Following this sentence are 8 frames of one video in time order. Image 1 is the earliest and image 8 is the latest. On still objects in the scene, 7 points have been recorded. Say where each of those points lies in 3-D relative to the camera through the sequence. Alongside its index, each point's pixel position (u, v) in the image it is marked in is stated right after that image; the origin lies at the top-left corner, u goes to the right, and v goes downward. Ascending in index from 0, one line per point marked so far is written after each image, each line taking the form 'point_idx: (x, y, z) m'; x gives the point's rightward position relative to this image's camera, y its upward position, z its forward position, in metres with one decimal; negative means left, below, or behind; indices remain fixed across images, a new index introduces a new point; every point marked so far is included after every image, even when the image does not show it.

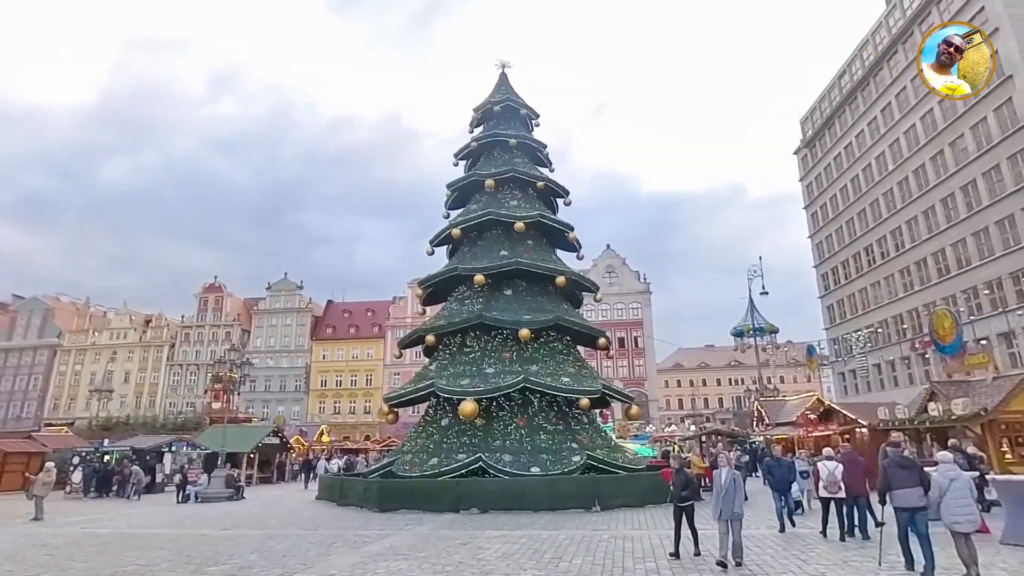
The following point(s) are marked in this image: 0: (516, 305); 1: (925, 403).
0: (+0.1, -0.6, +18.9) m
1: (+11.4, -3.2, +15.9) m
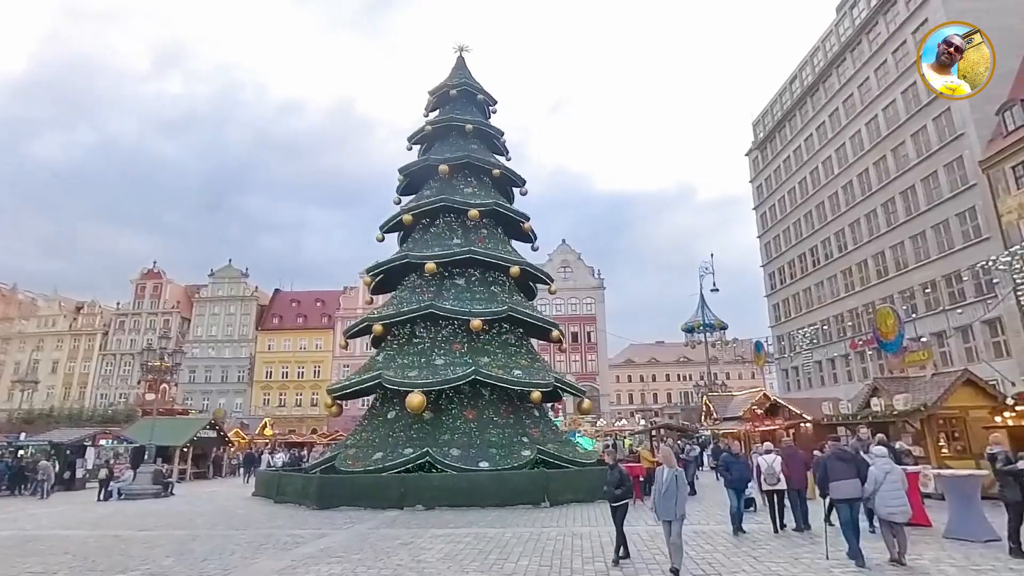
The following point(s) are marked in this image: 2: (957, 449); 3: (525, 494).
0: (-1.4, -0.2, +18.3) m
1: (+10.1, -3.1, +16.3) m
2: (+10.7, -3.8, +13.8) m
3: (+0.3, -5.2, +14.6) m
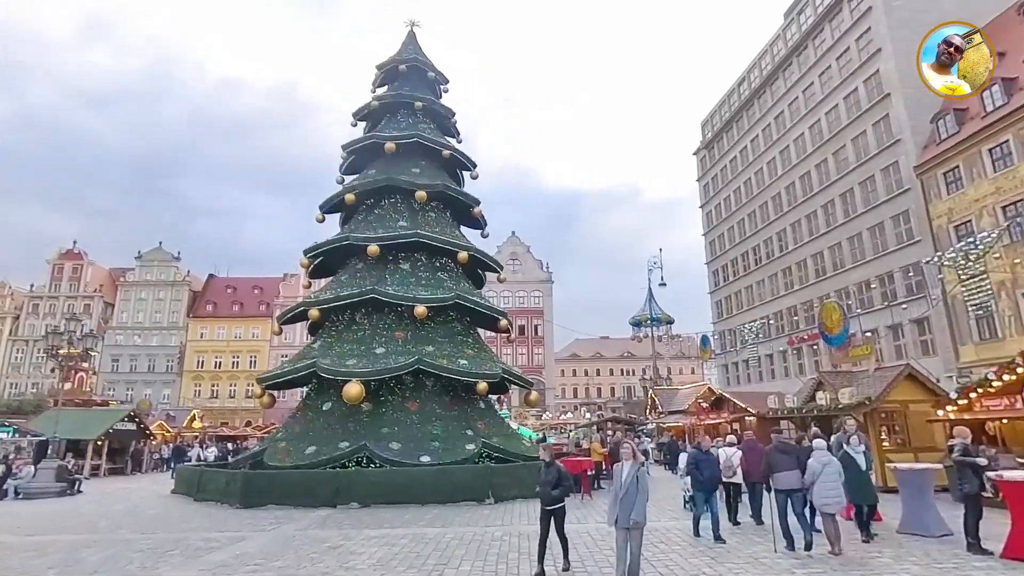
0: (-3.0, +0.2, +17.4) m
1: (+8.5, -3.0, +16.4) m
2: (+9.4, -3.7, +14.0) m
3: (-1.0, -4.9, +13.8) m
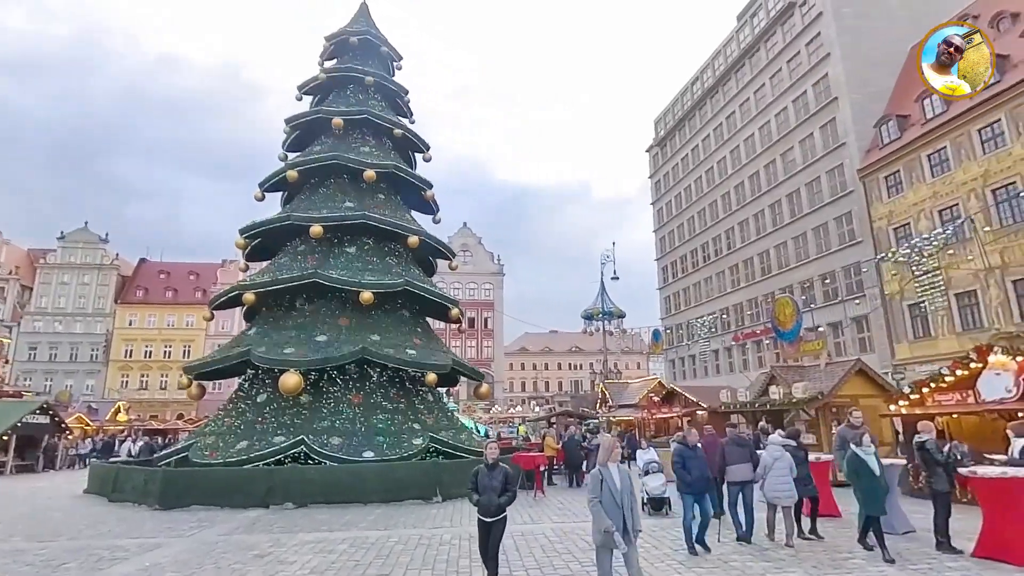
0: (-4.3, +0.6, +16.3) m
1: (+7.2, -2.8, +16.4) m
2: (+8.2, -3.6, +14.0) m
3: (-2.2, -4.5, +13.0) m
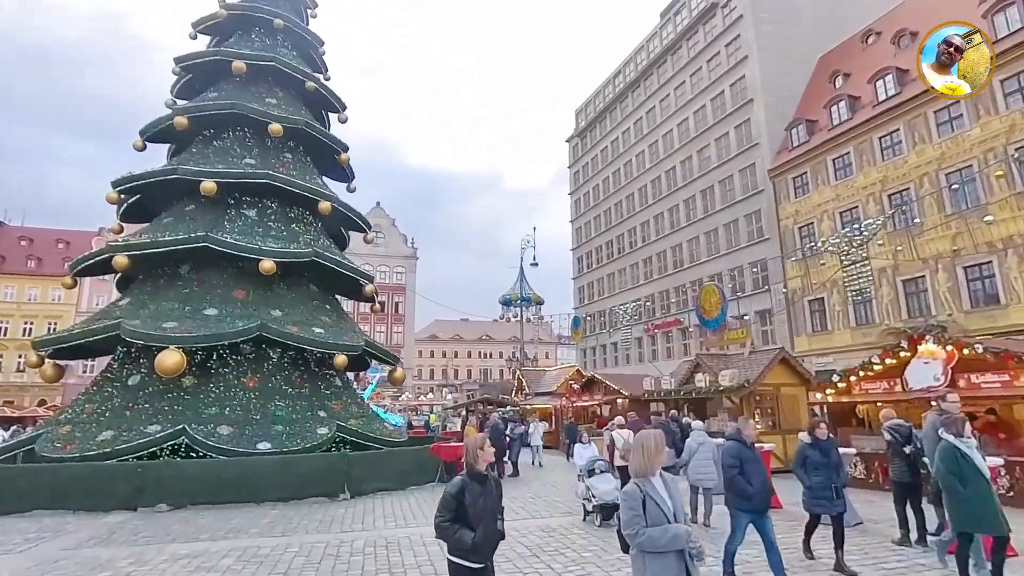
0: (-6.3, +1.4, +14.3) m
1: (+5.0, -2.4, +16.2) m
2: (+6.3, -3.4, +14.1) m
3: (-3.9, -3.9, +11.5) m
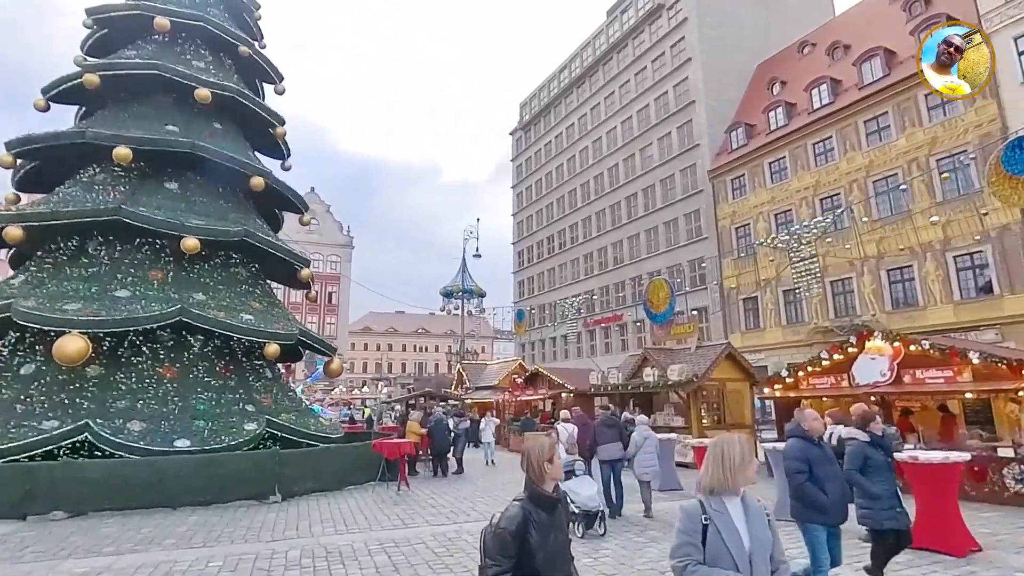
0: (-7.4, +1.8, +13.0) m
1: (+3.4, -2.3, +16.1) m
2: (+5.0, -3.2, +14.1) m
3: (-4.8, -3.5, +10.4) m
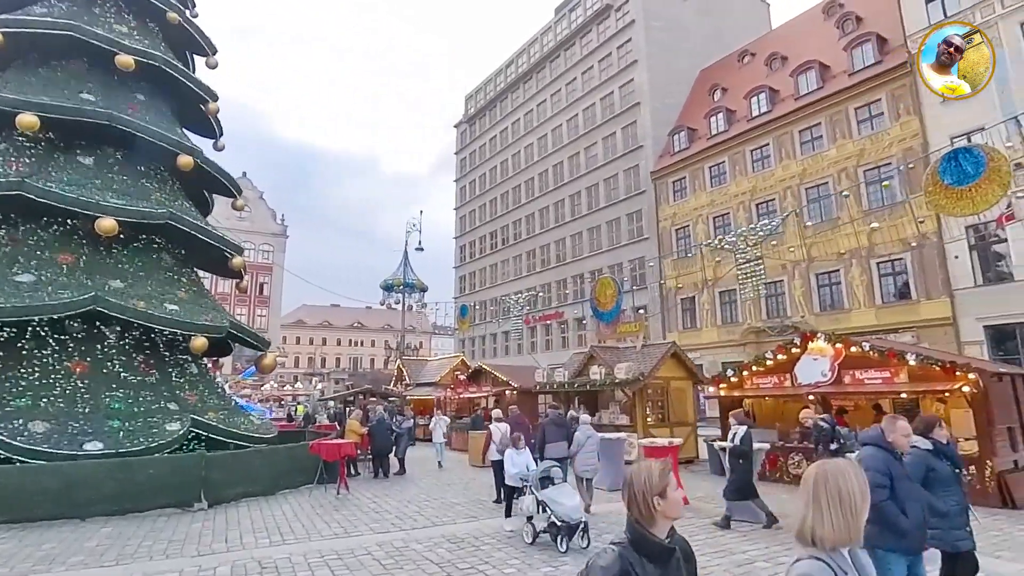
0: (-8.4, +2.1, +11.8) m
1: (+1.9, -2.2, +16.0) m
2: (+3.6, -3.2, +14.2) m
3: (-5.7, -3.3, +9.5) m
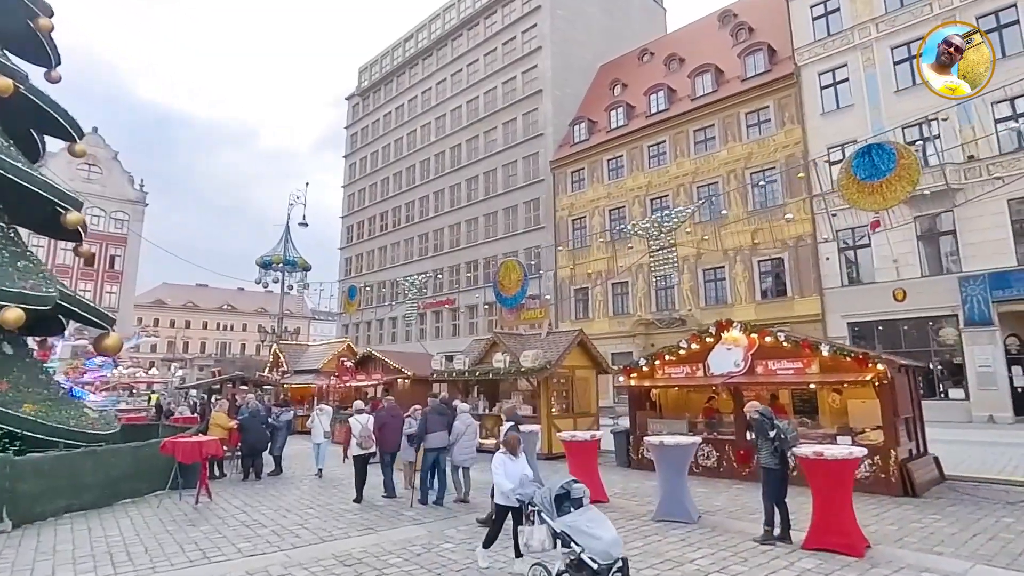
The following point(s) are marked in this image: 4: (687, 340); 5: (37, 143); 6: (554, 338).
0: (-9.9, +2.9, +8.8) m
1: (-0.8, -1.7, +15.1) m
2: (+1.2, -2.9, +13.7) m
3: (-7.0, -2.7, +7.2) m
4: (+3.3, -1.0, +11.1) m
5: (-10.4, +3.1, +12.6) m
6: (+1.0, -1.3, +14.2) m
